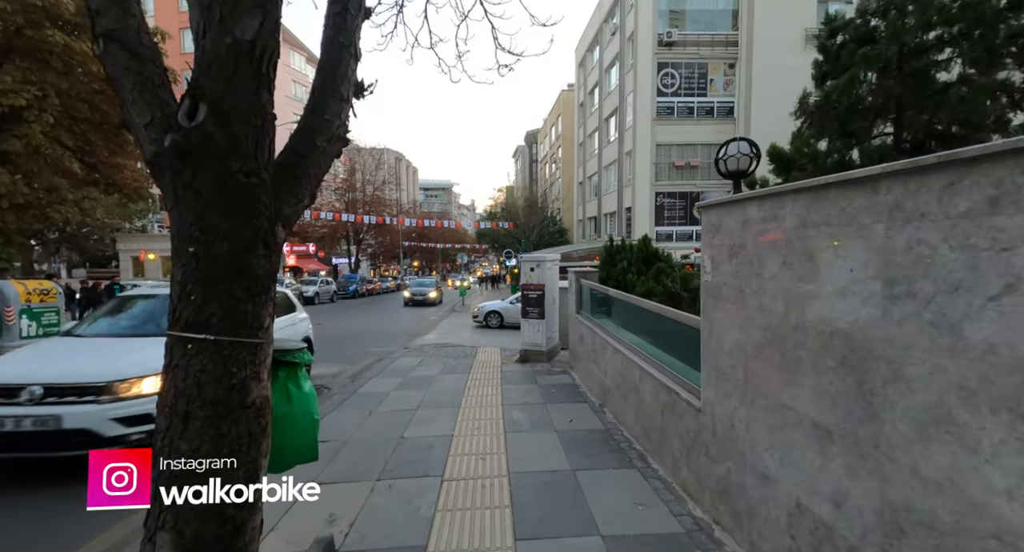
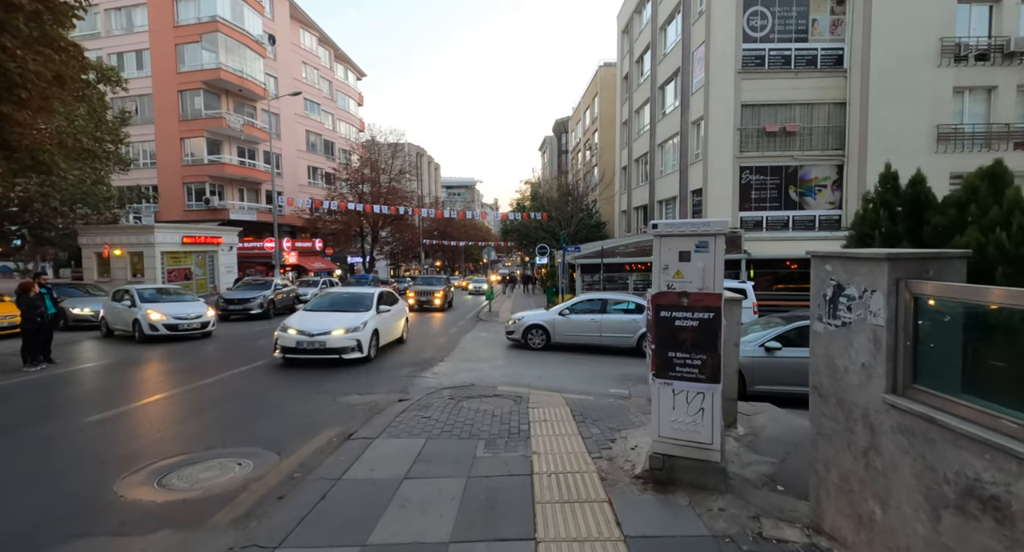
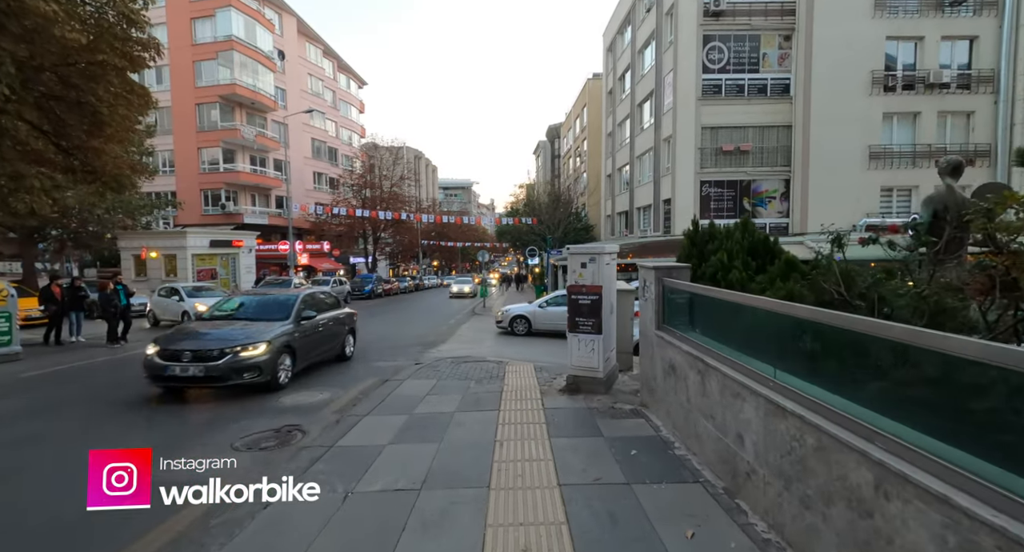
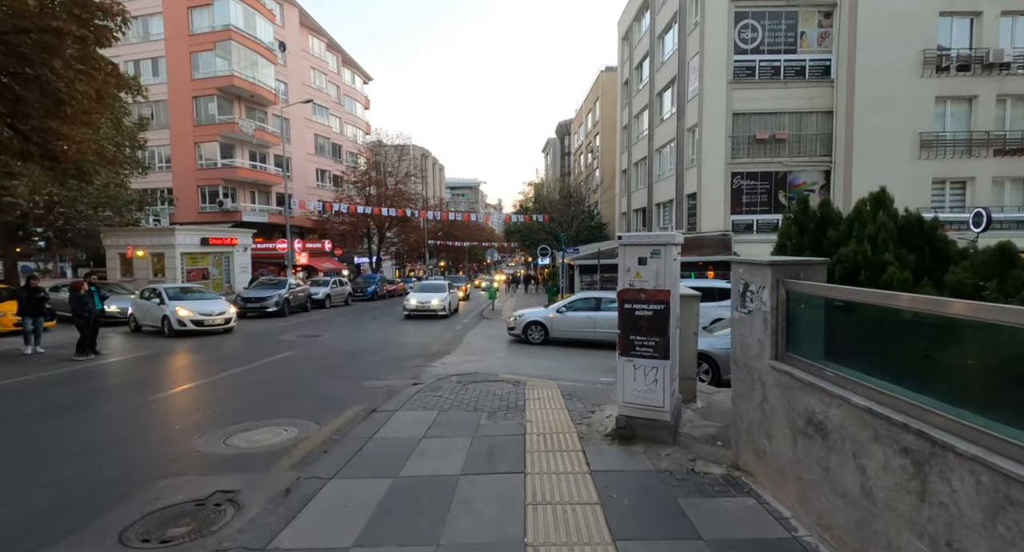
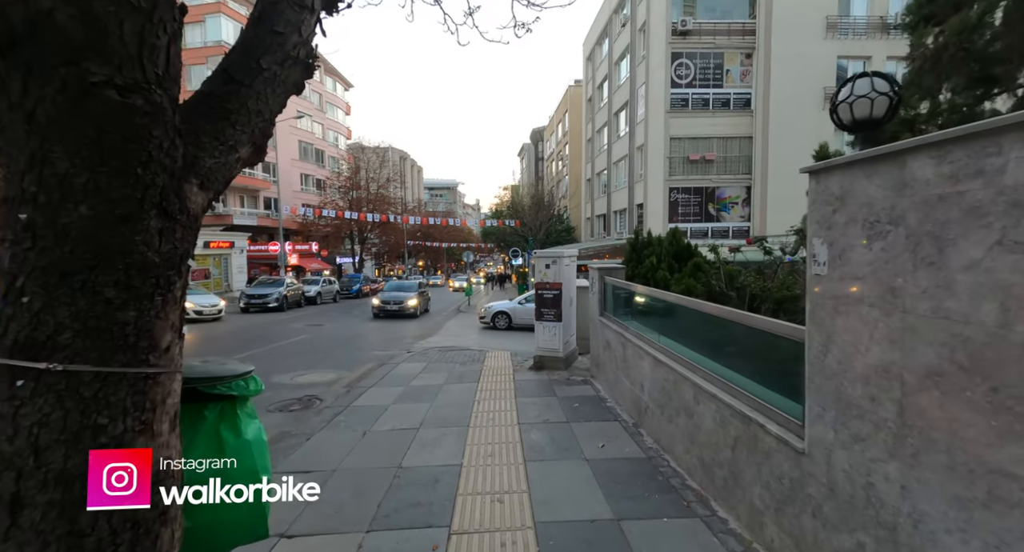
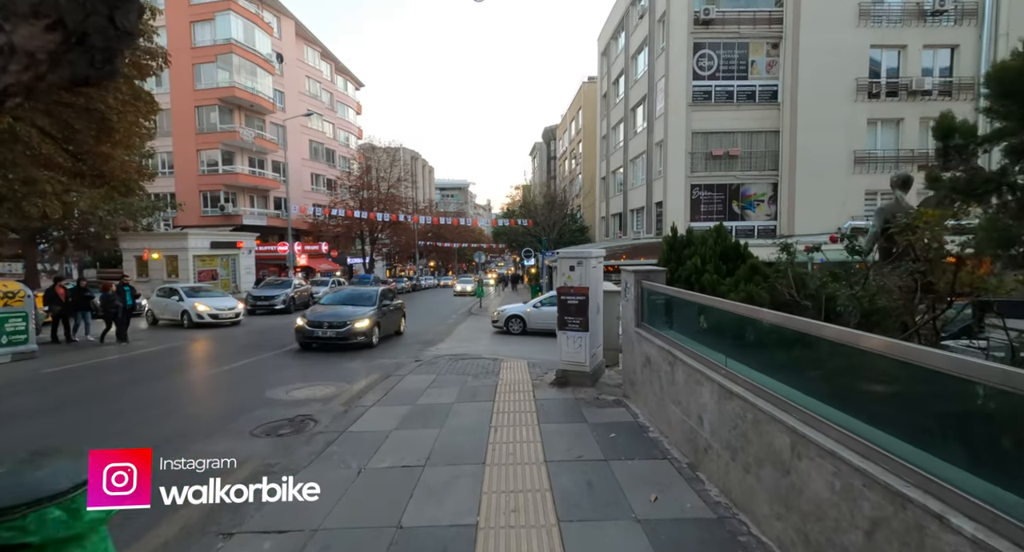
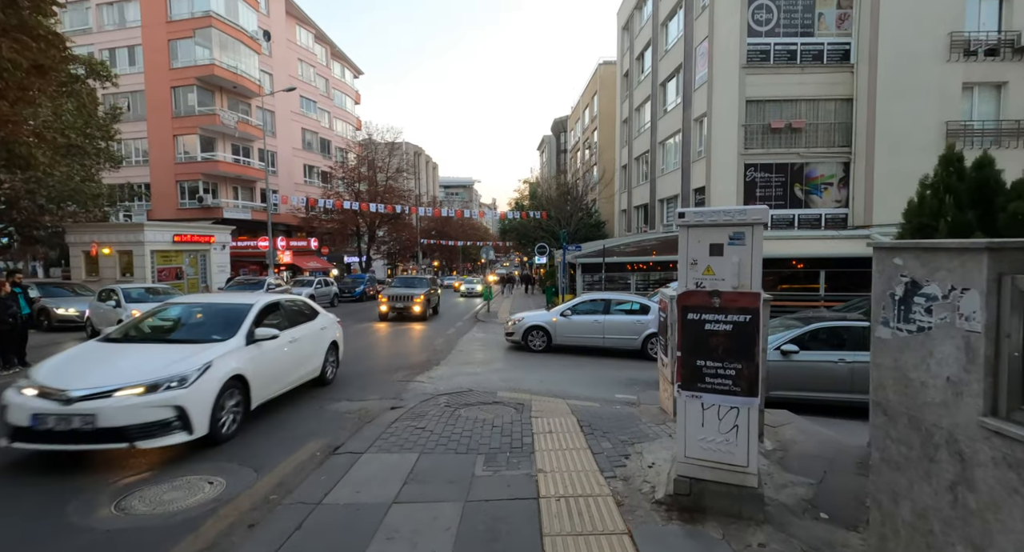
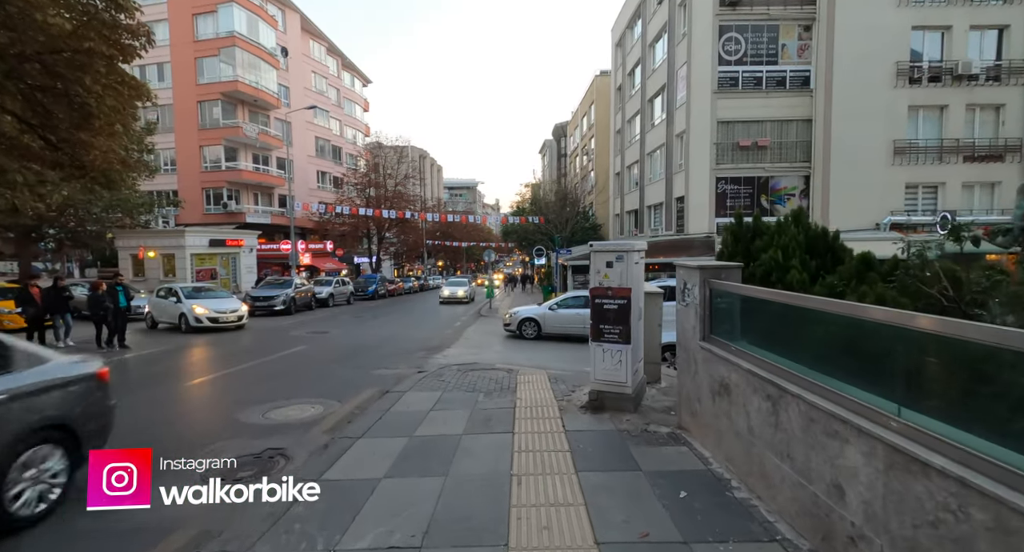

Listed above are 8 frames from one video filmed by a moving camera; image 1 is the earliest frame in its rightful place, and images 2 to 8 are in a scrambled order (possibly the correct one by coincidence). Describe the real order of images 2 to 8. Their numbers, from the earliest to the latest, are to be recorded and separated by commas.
5, 6, 3, 8, 4, 2, 7
